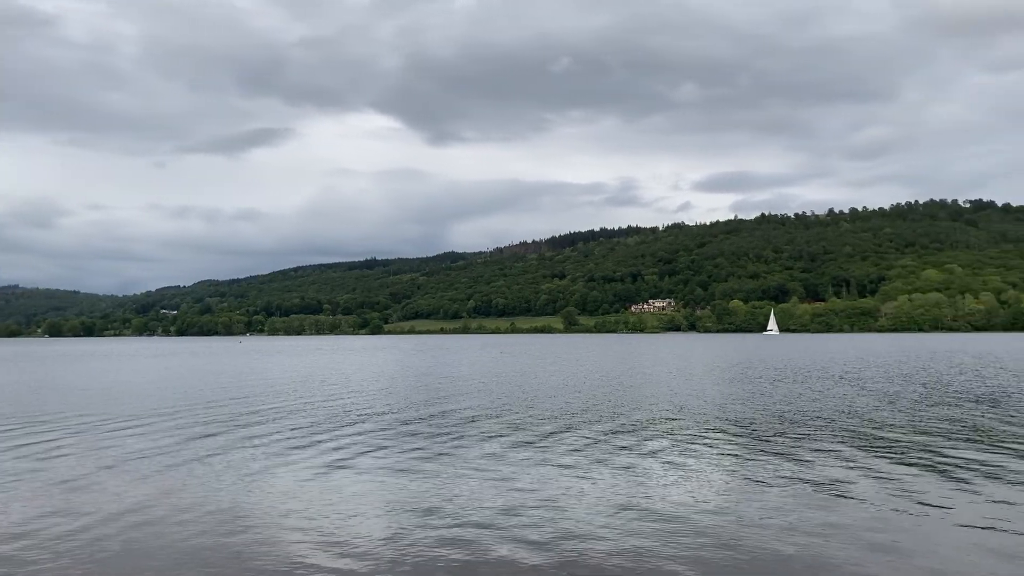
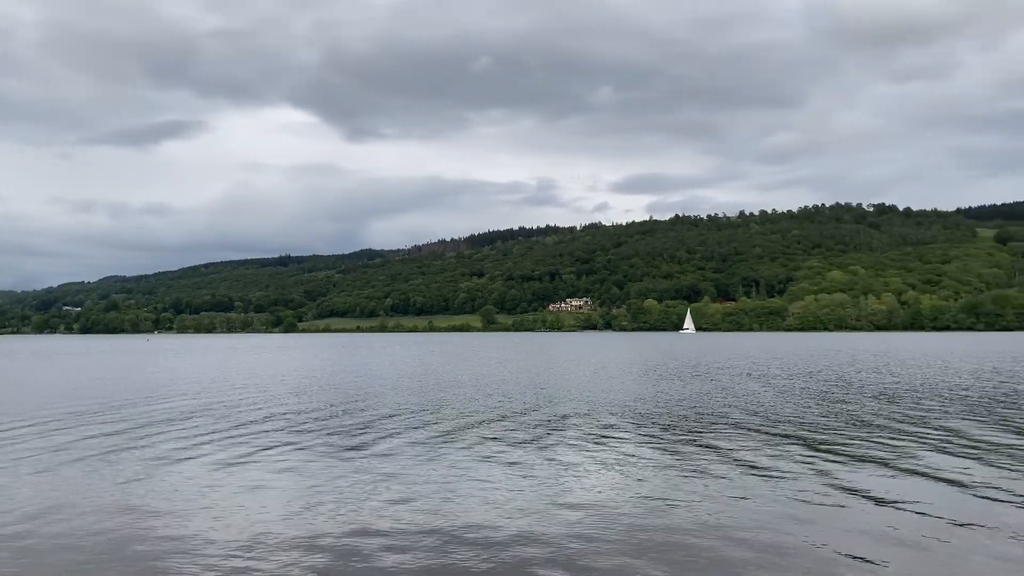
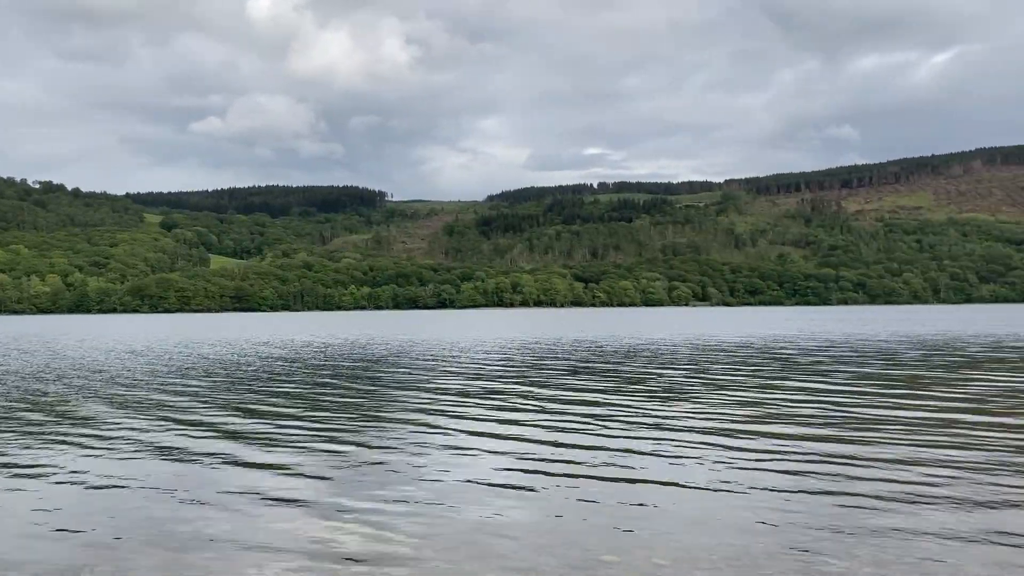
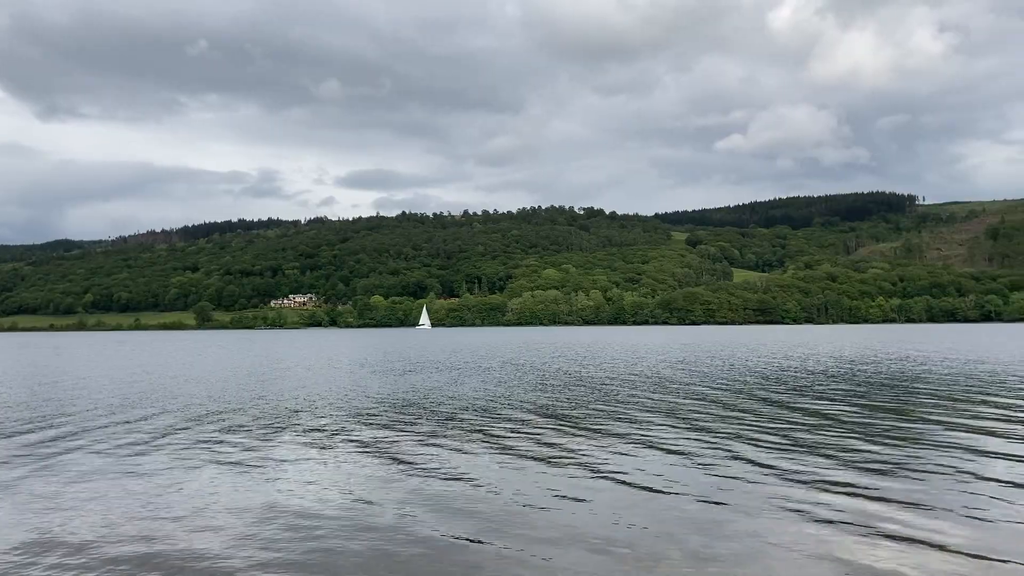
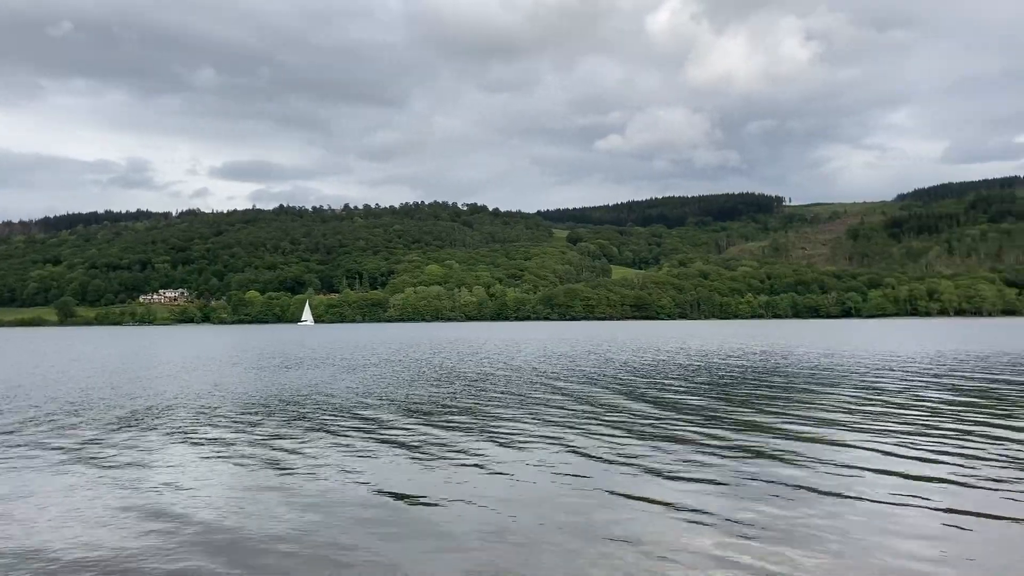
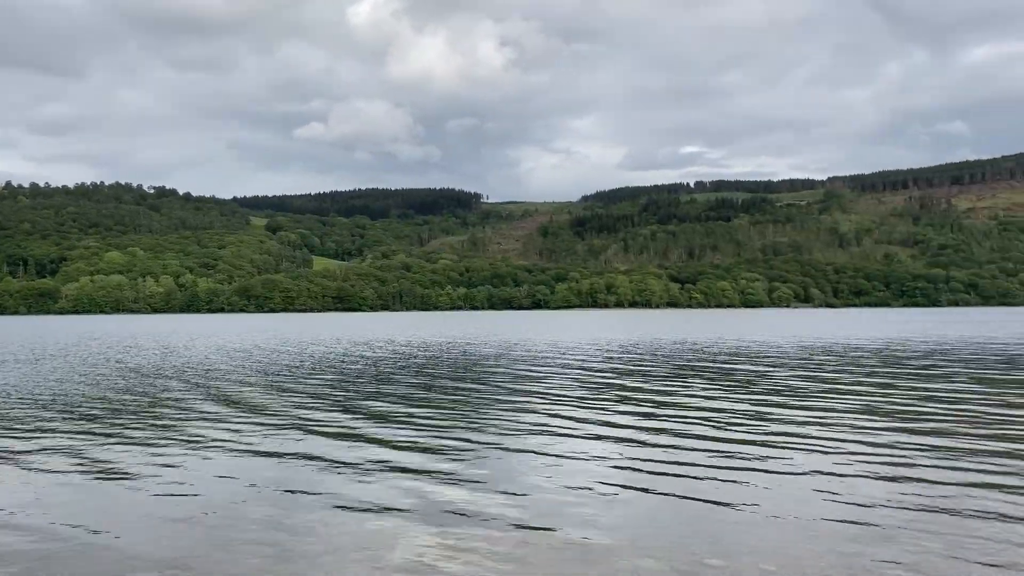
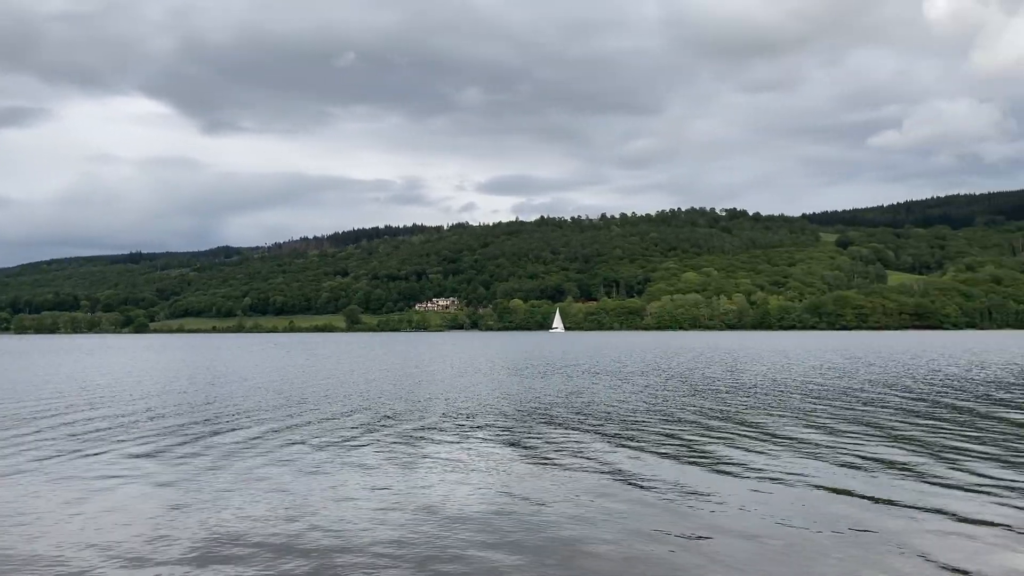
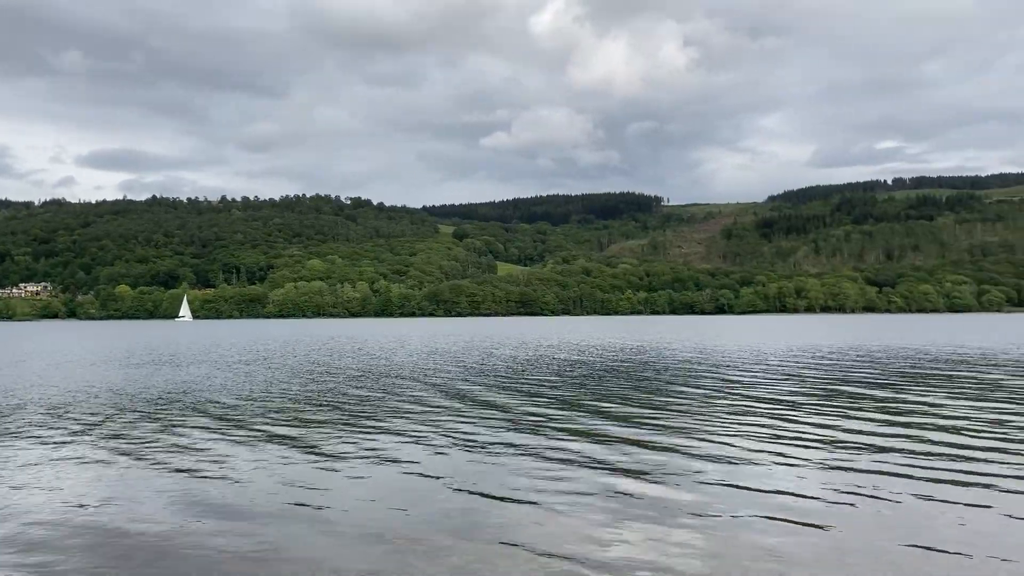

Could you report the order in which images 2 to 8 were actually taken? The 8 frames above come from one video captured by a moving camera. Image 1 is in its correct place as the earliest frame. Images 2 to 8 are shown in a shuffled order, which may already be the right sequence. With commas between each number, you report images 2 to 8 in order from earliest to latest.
2, 7, 4, 5, 8, 6, 3
